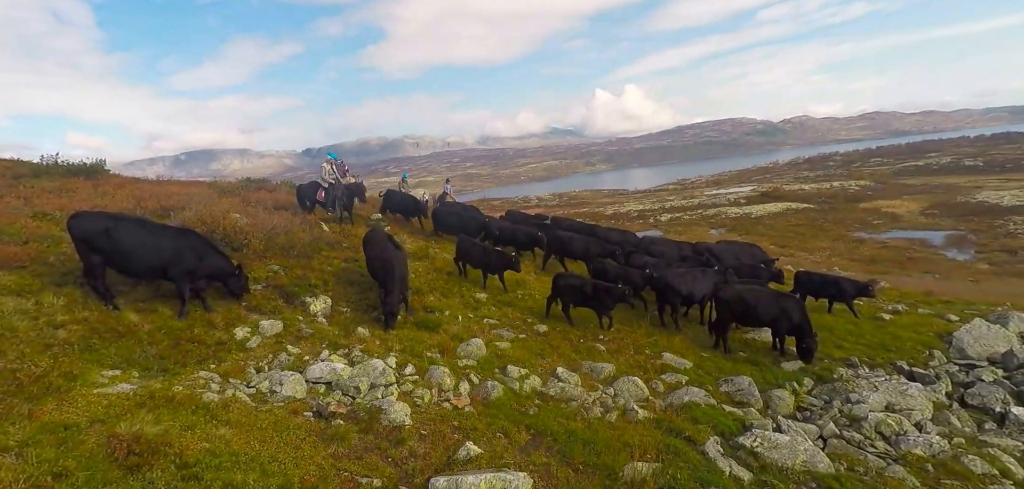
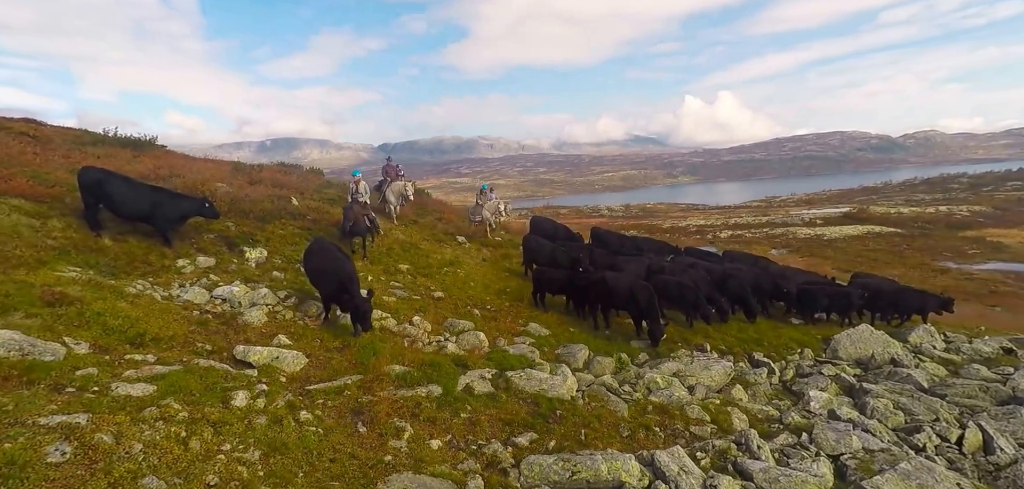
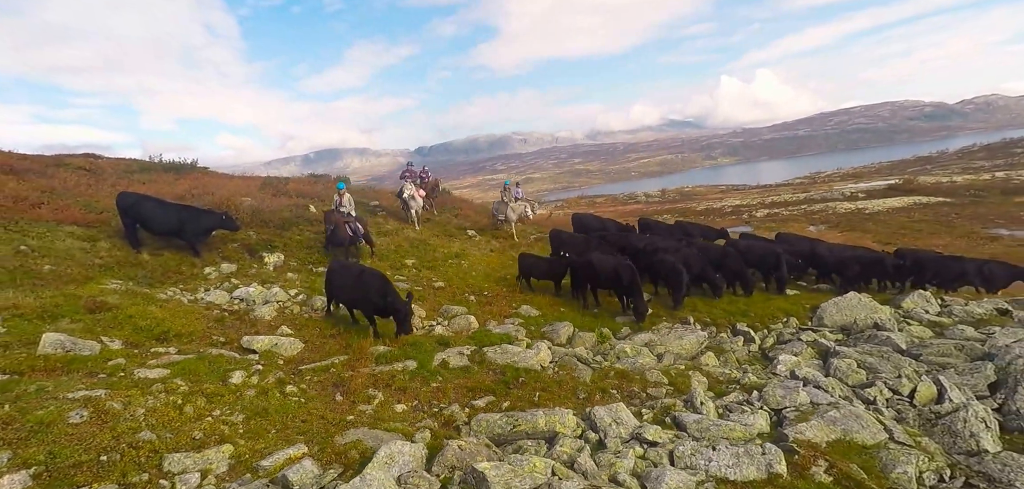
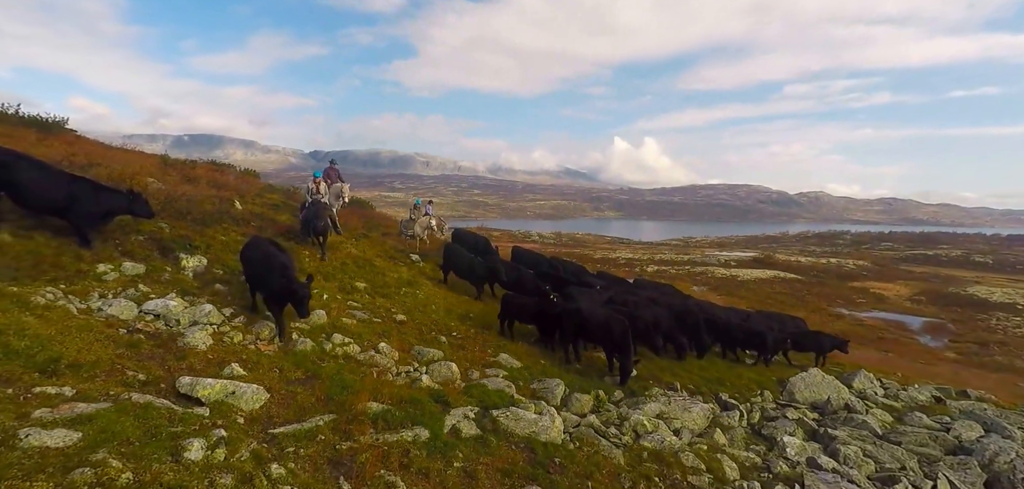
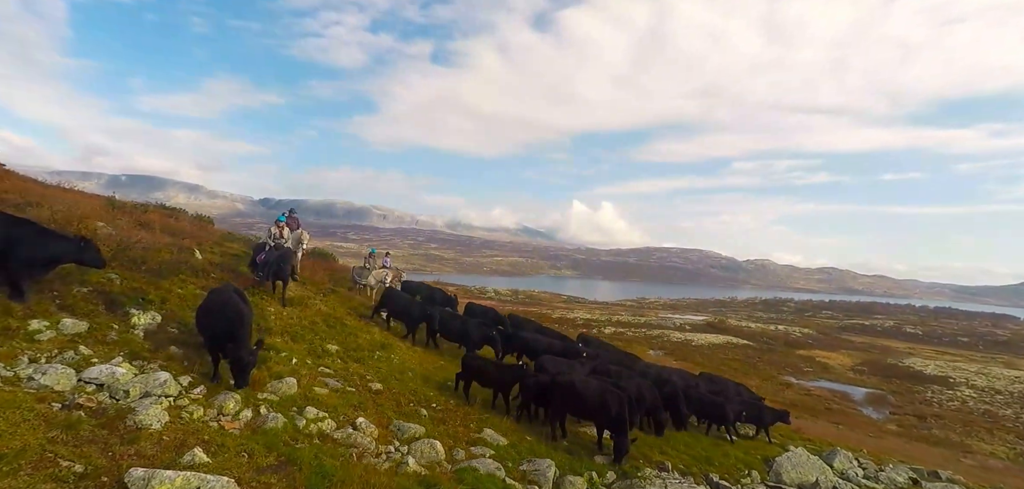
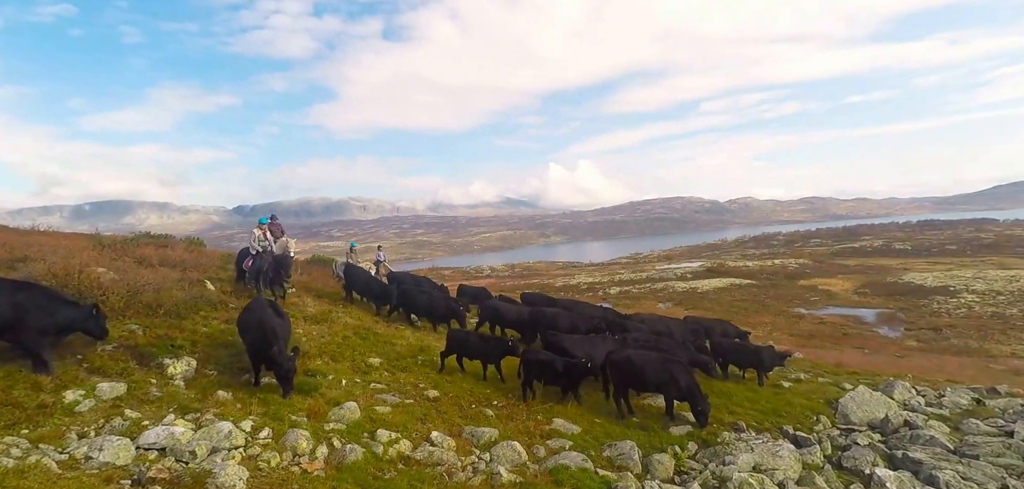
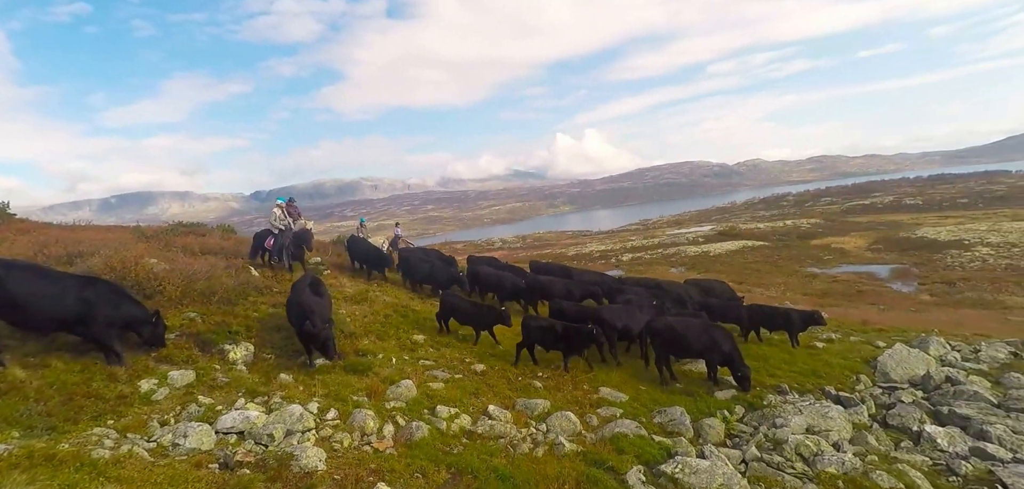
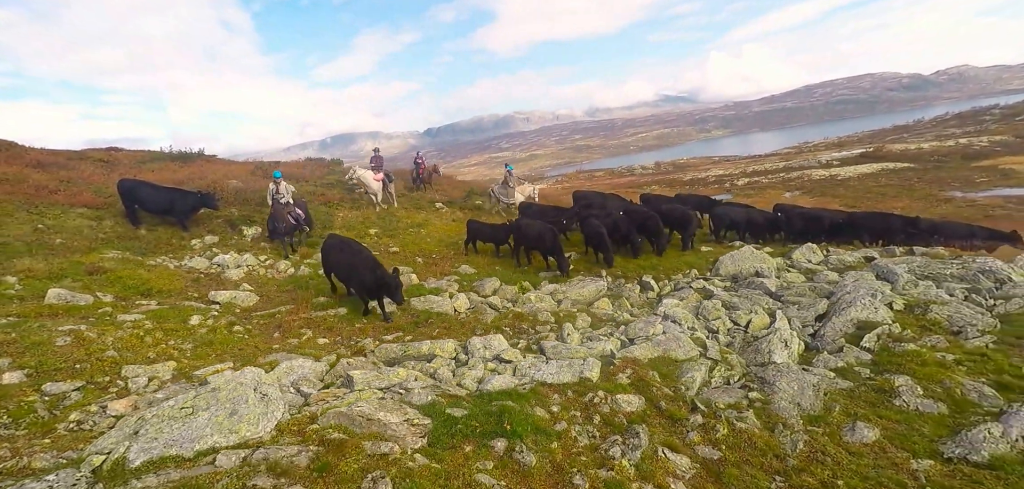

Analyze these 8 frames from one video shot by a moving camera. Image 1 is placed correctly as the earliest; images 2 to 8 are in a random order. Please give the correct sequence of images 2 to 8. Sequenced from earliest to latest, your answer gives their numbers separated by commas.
7, 6, 5, 4, 2, 3, 8
